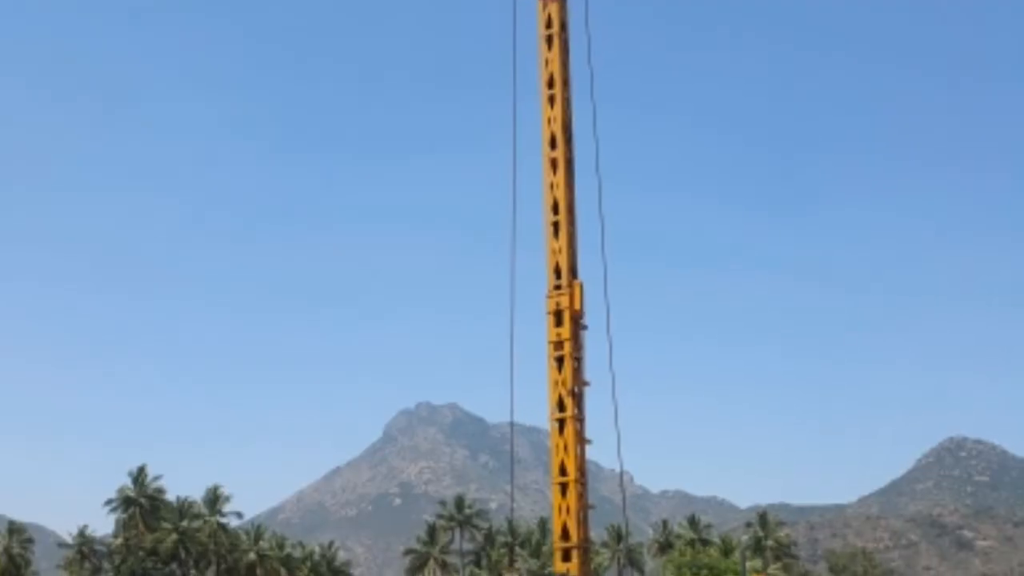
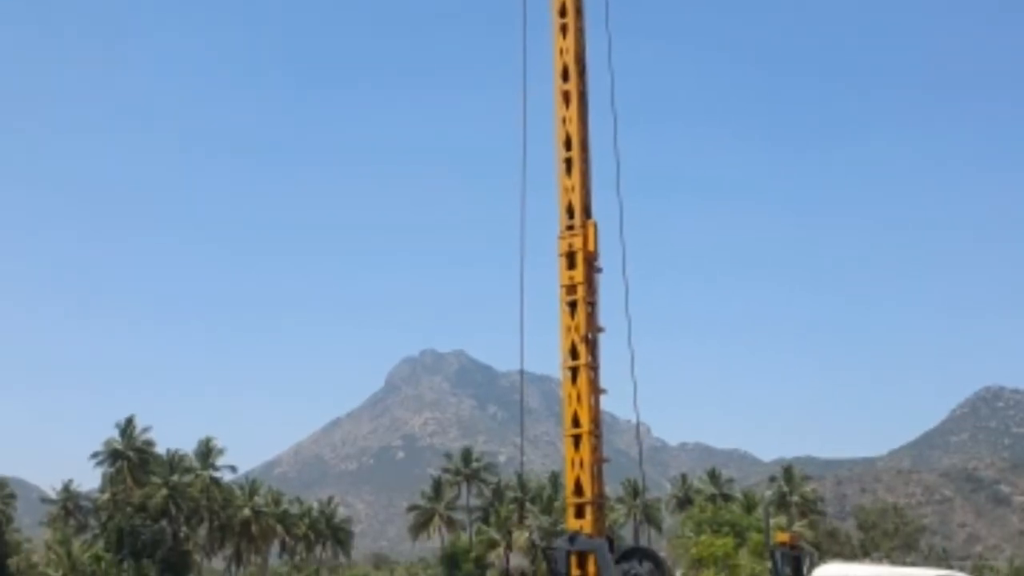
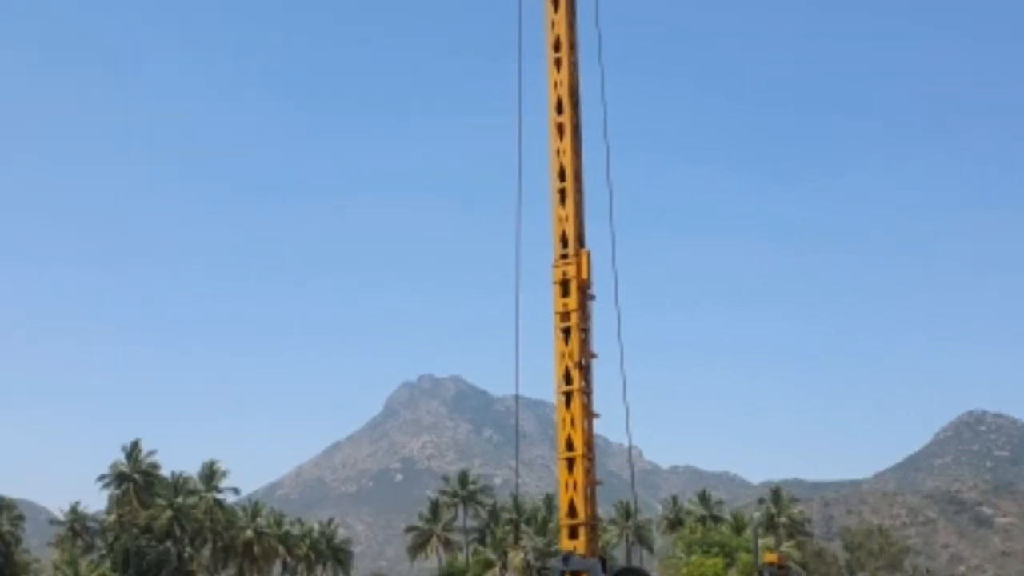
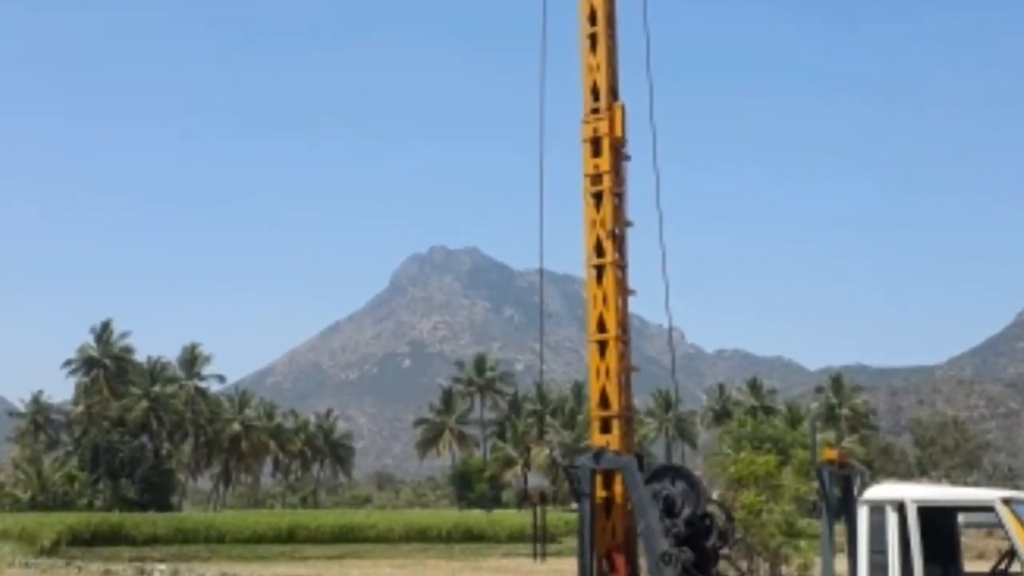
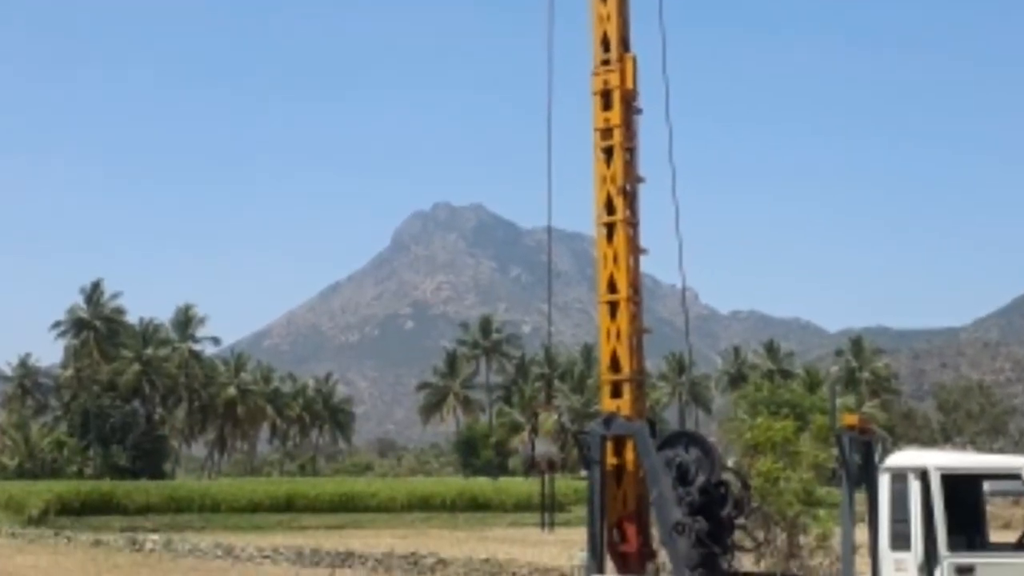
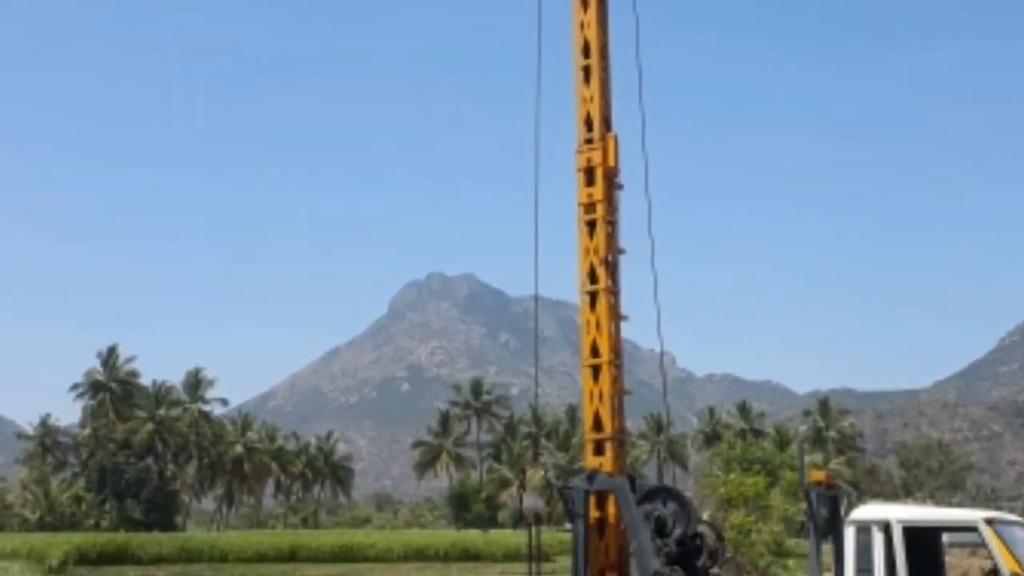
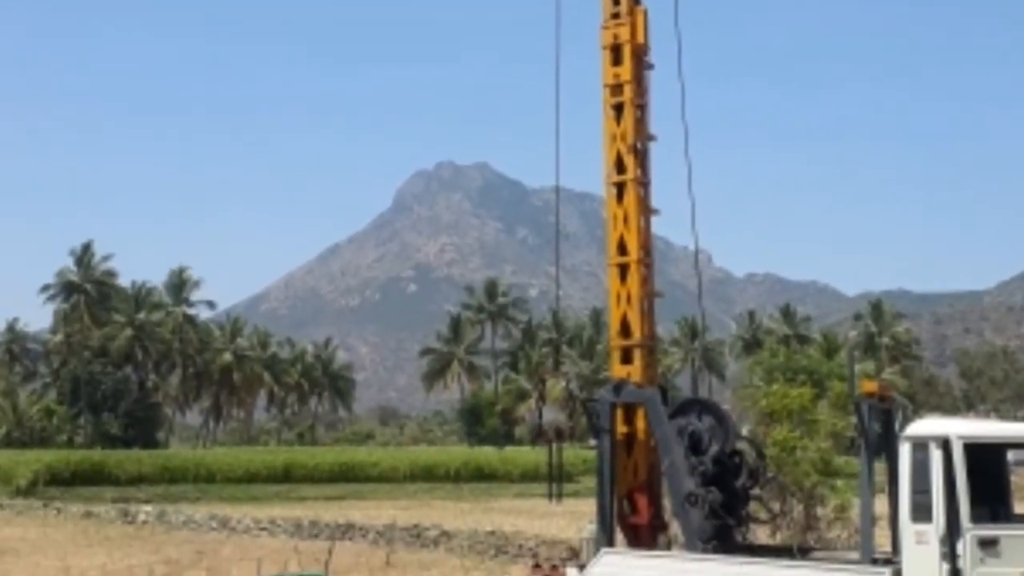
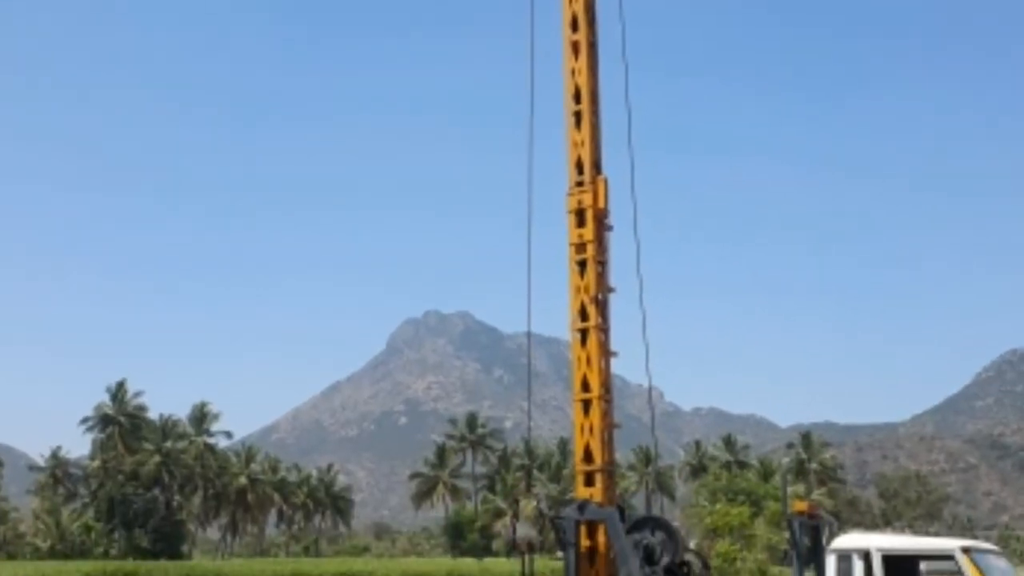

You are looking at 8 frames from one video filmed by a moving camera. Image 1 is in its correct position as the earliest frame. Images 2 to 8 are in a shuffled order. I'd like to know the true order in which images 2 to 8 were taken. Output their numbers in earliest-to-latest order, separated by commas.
3, 2, 8, 6, 4, 5, 7
